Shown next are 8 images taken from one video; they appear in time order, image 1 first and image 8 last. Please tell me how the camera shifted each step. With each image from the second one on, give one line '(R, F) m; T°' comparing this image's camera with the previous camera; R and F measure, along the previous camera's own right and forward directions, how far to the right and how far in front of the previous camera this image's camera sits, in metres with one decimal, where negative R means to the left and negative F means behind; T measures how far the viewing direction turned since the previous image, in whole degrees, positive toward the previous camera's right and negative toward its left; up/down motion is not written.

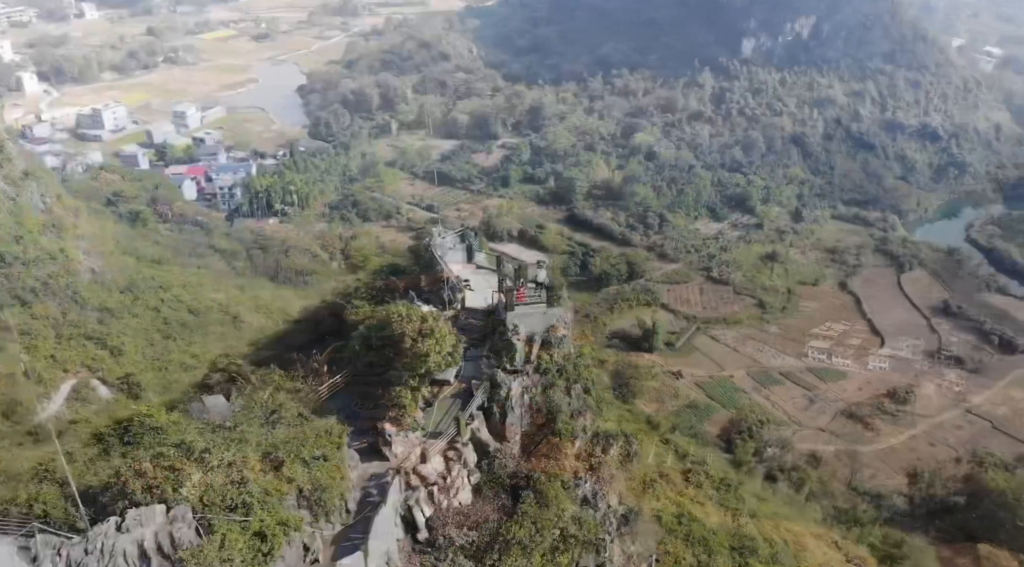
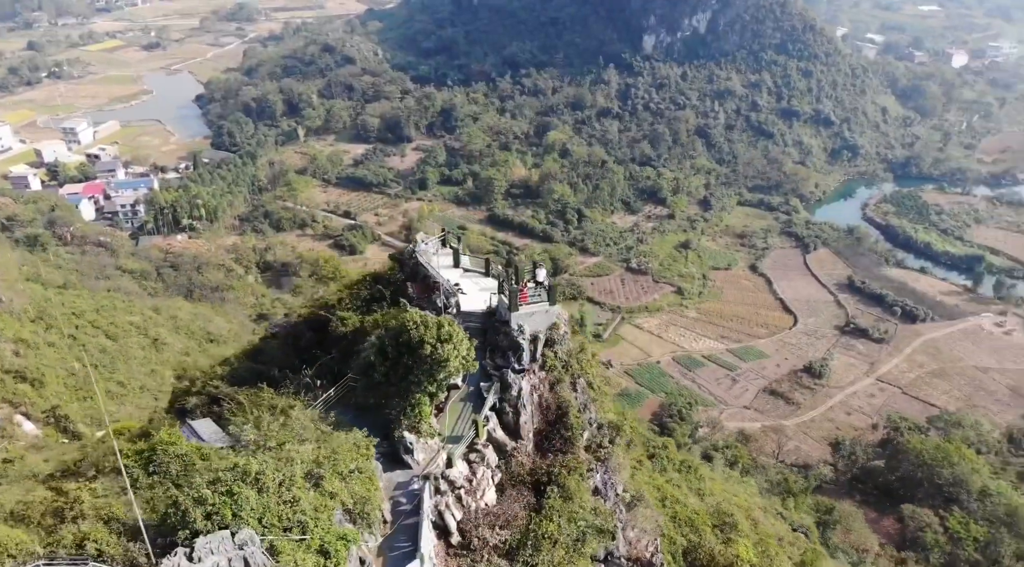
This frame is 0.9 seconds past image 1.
(-0.9, -0.1) m; +6°
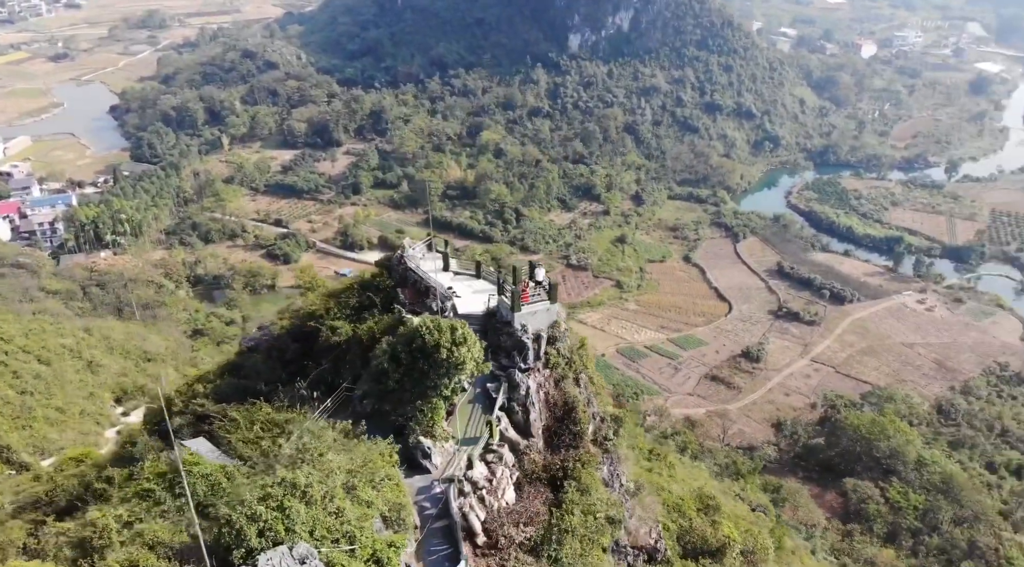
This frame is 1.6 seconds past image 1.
(-0.7, -0.1) m; +5°
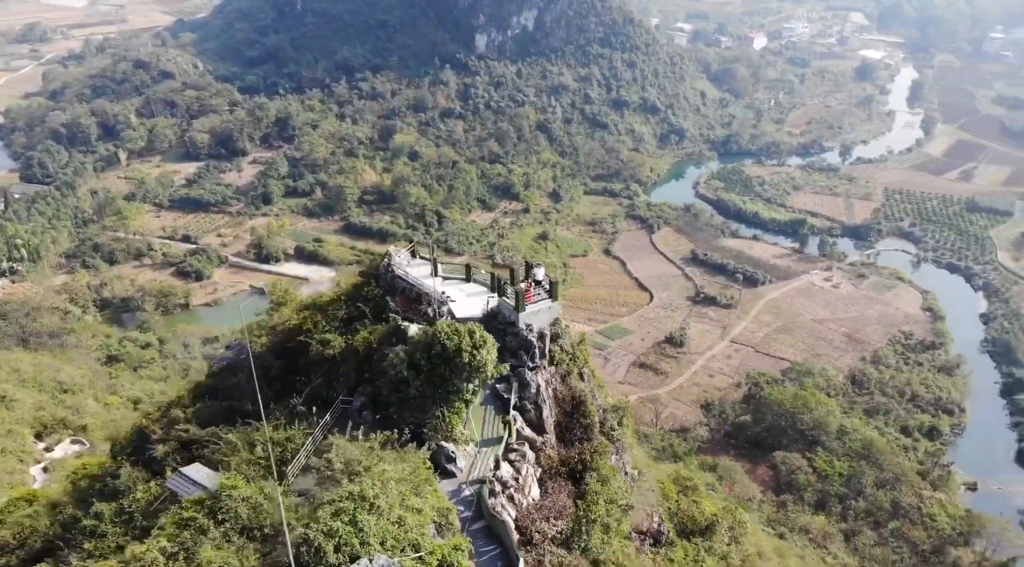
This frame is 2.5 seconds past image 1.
(-0.9, -0.1) m; +6°
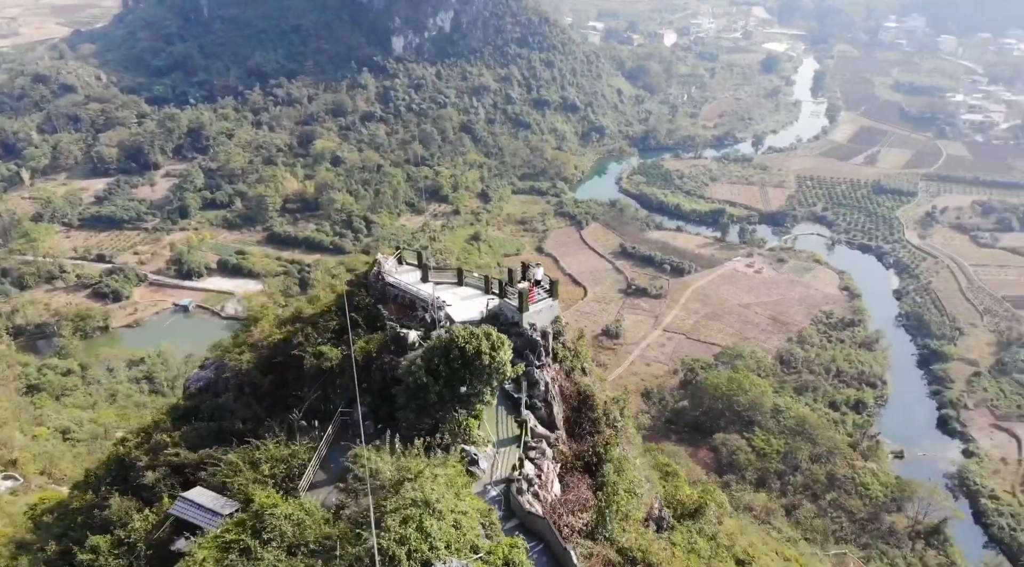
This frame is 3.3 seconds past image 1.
(-0.8, -0.1) m; +6°
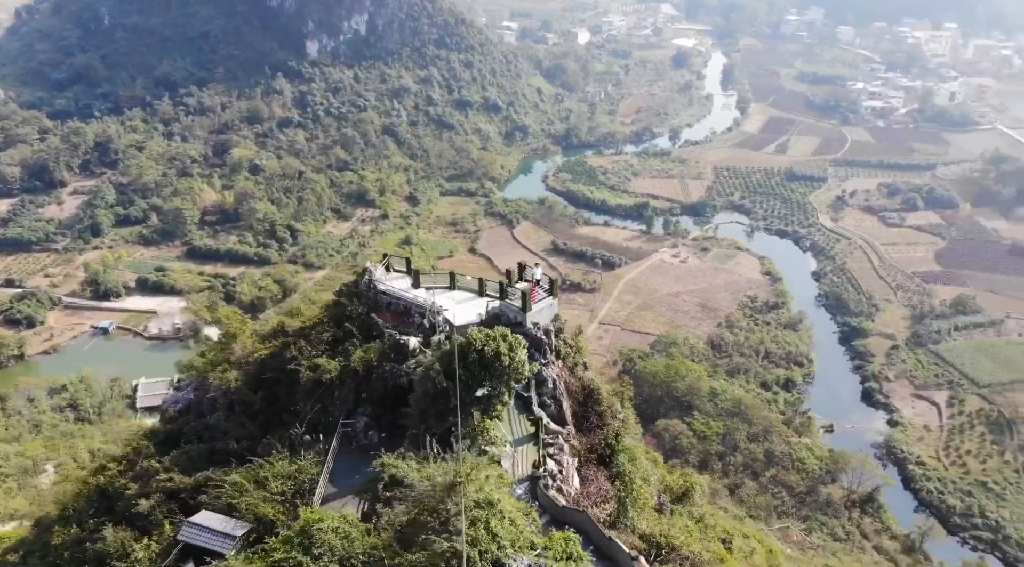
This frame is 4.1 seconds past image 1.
(-0.8, -0.1) m; +6°
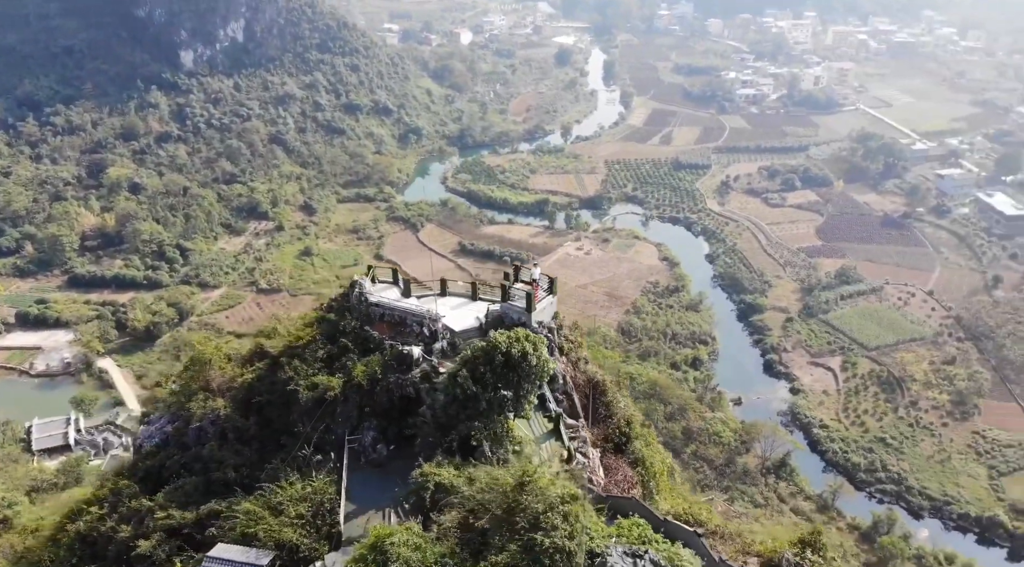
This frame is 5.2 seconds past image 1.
(-1.1, -0.1) m; +8°
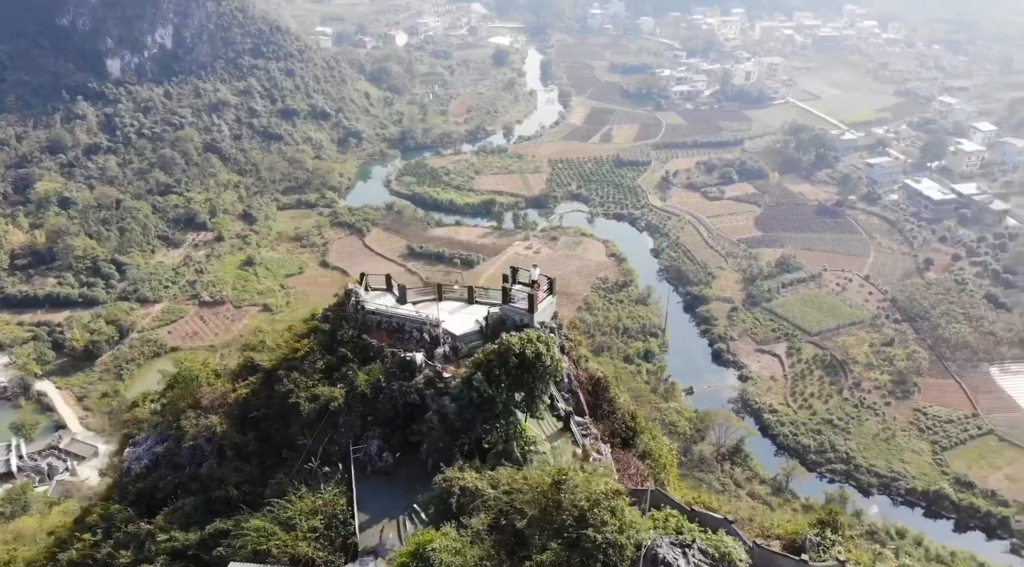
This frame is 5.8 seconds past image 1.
(-0.6, 0.0) m; +4°
